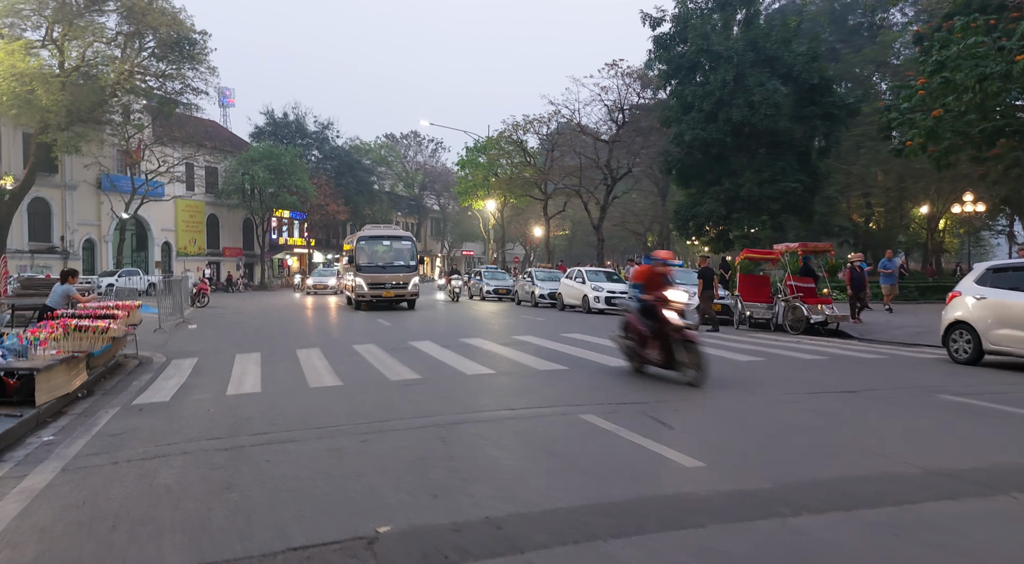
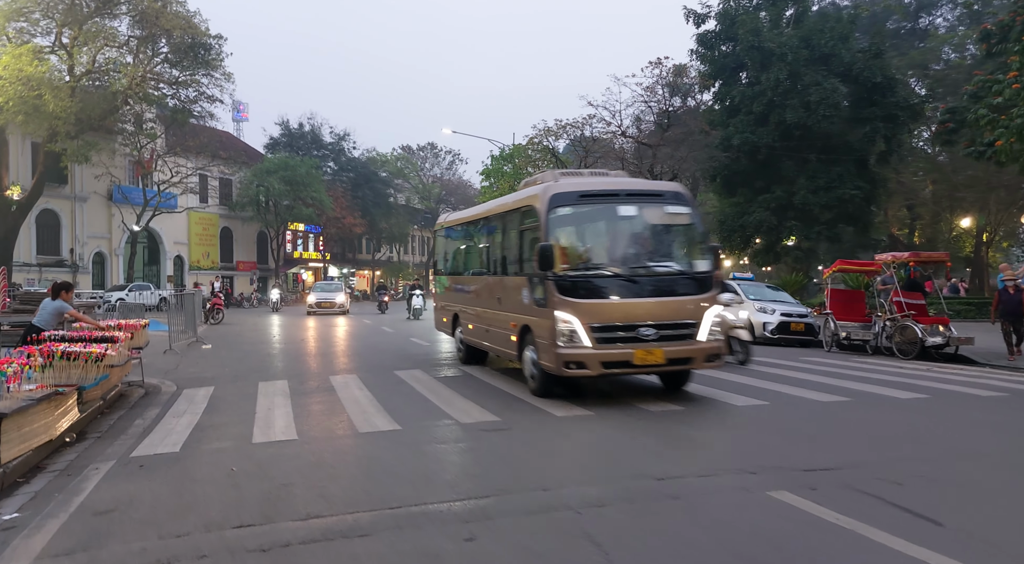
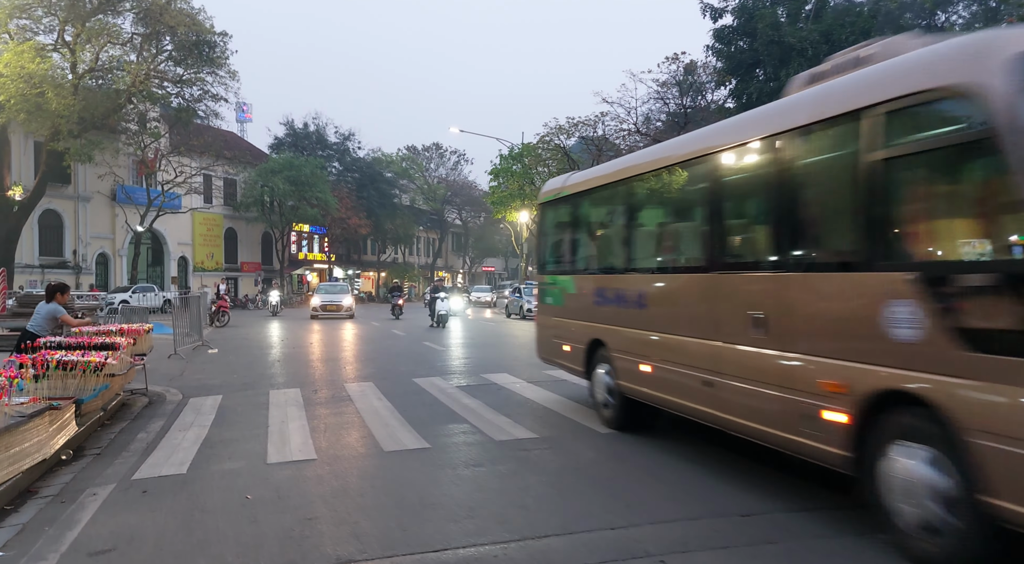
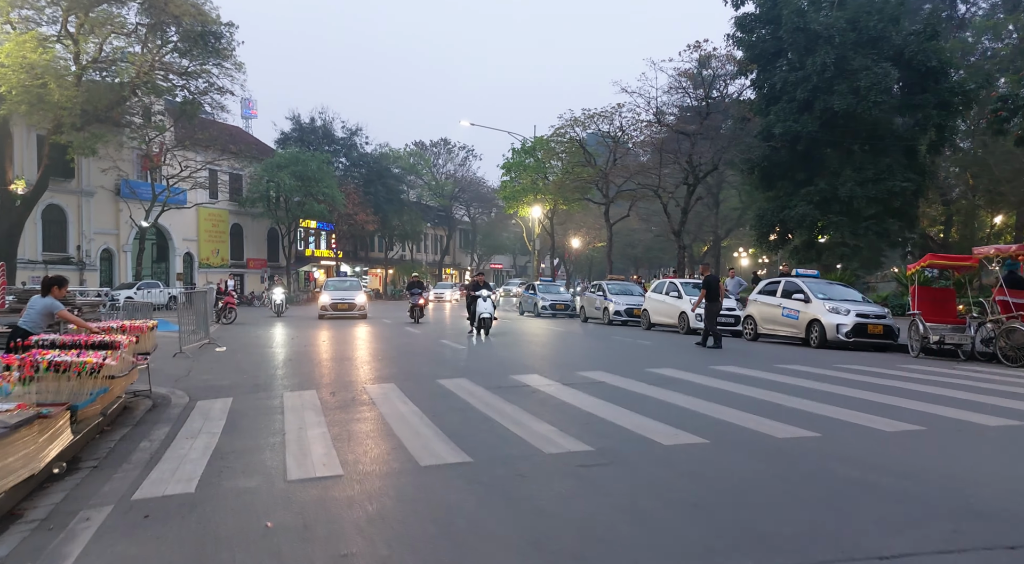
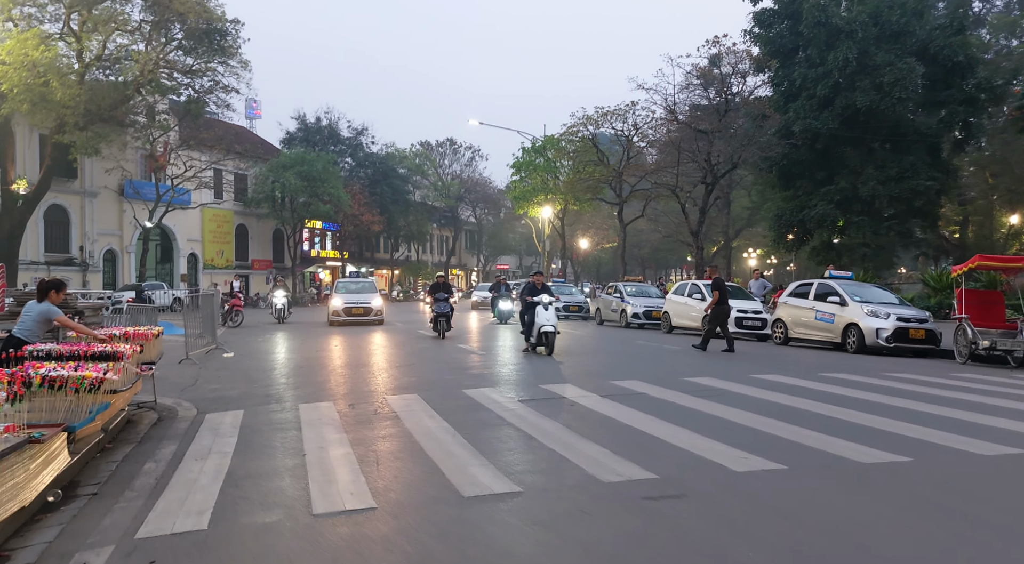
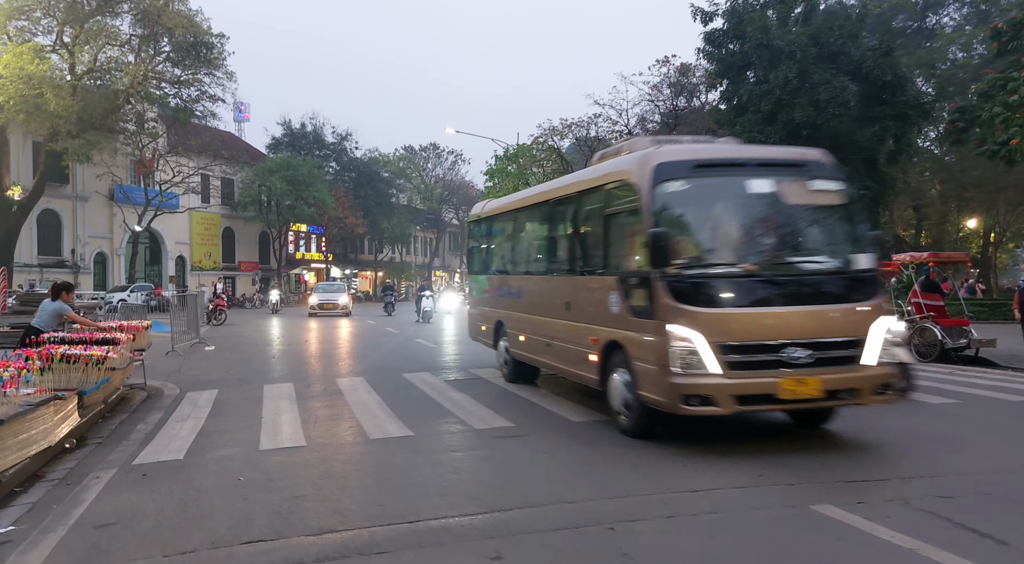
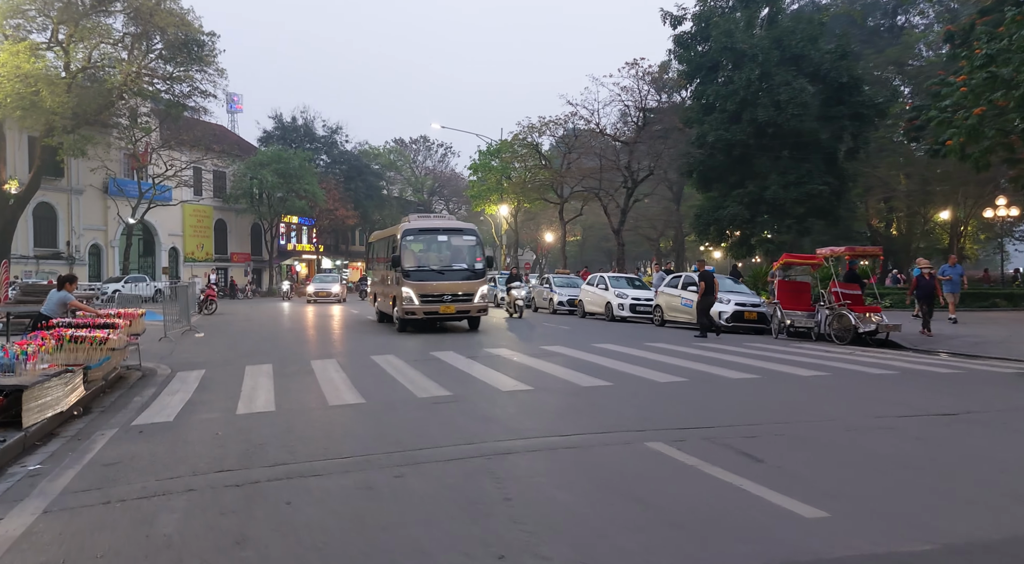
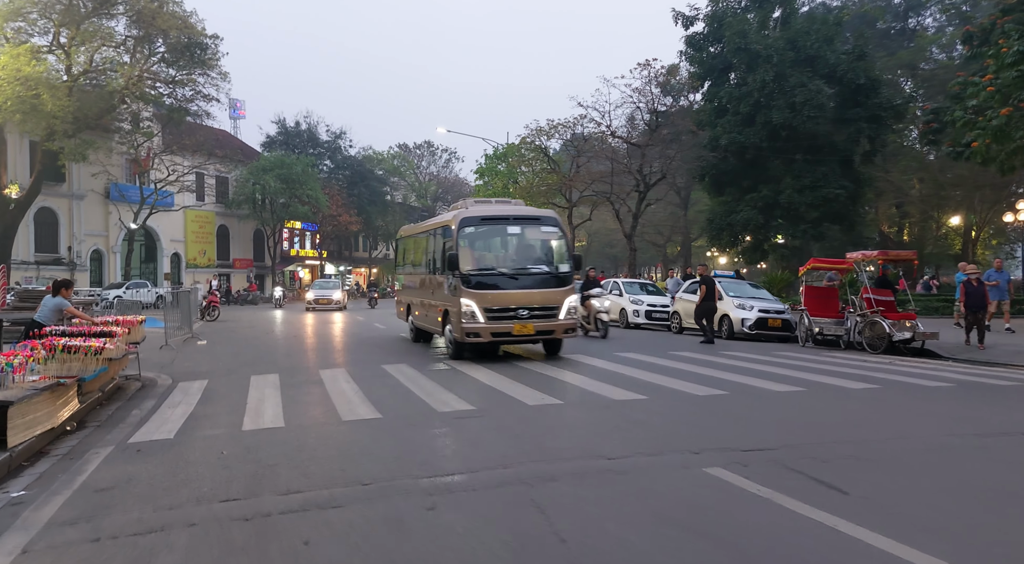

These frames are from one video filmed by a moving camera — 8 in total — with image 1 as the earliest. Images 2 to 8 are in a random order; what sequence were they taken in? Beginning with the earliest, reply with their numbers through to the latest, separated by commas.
7, 8, 2, 6, 3, 4, 5
